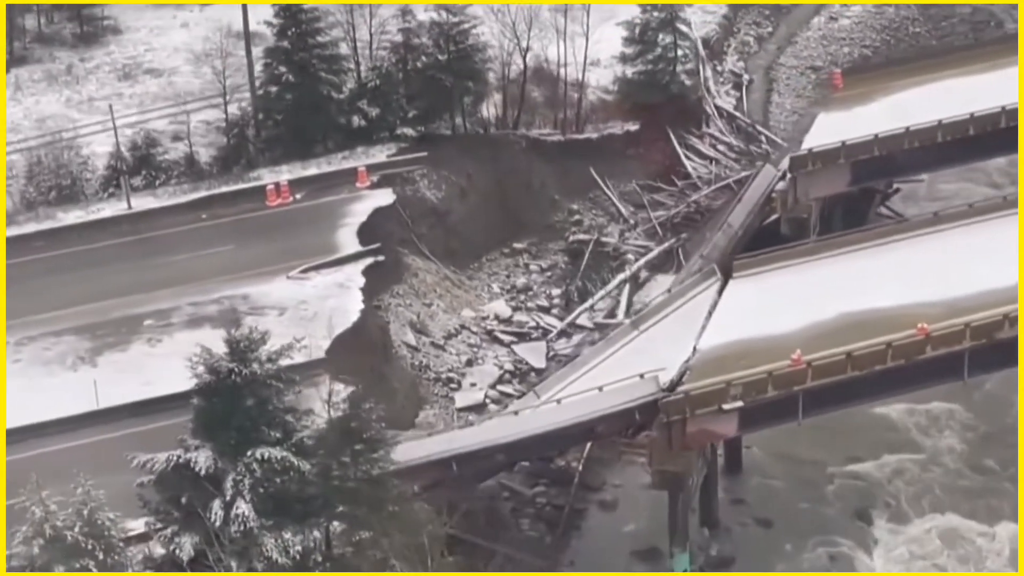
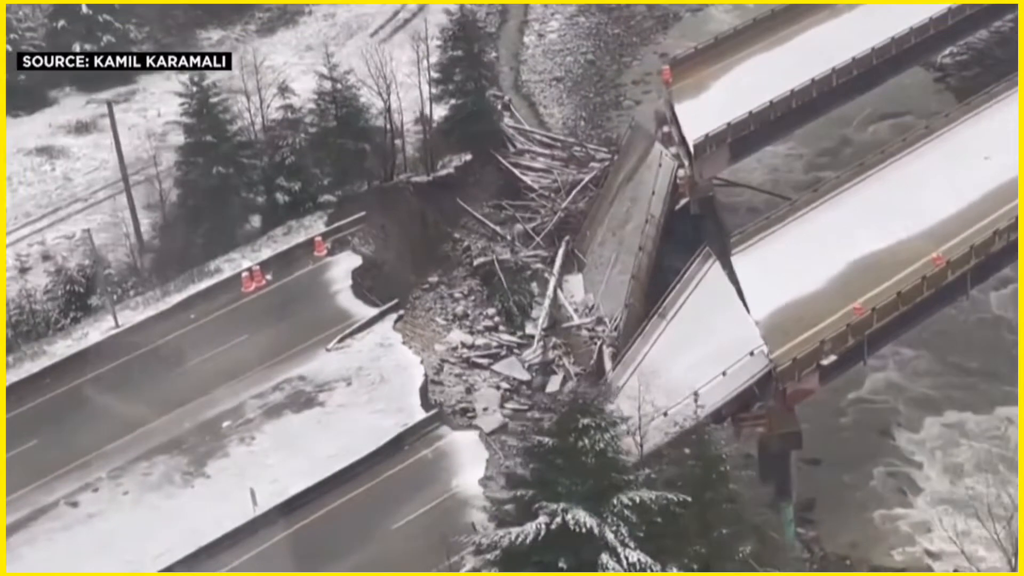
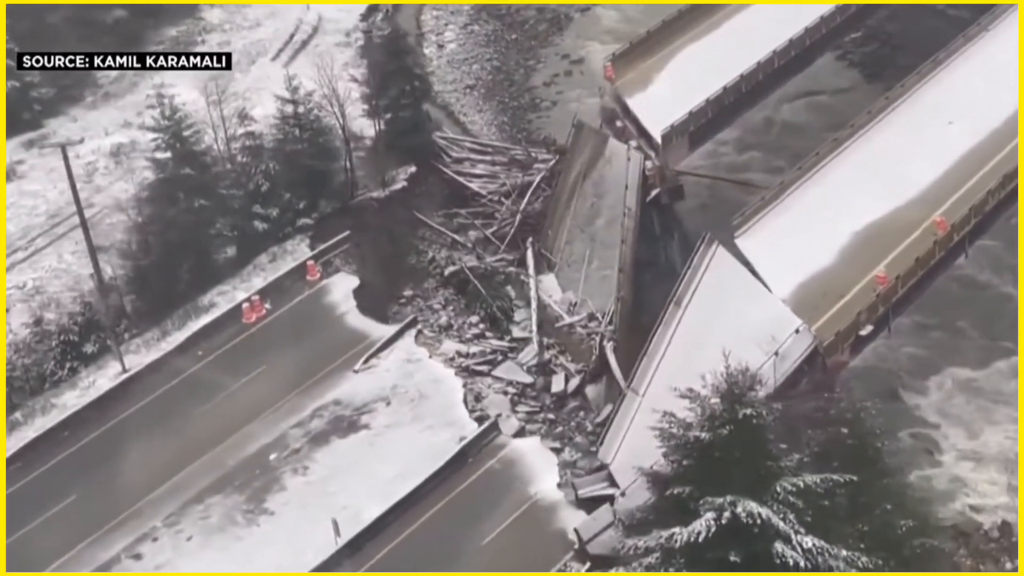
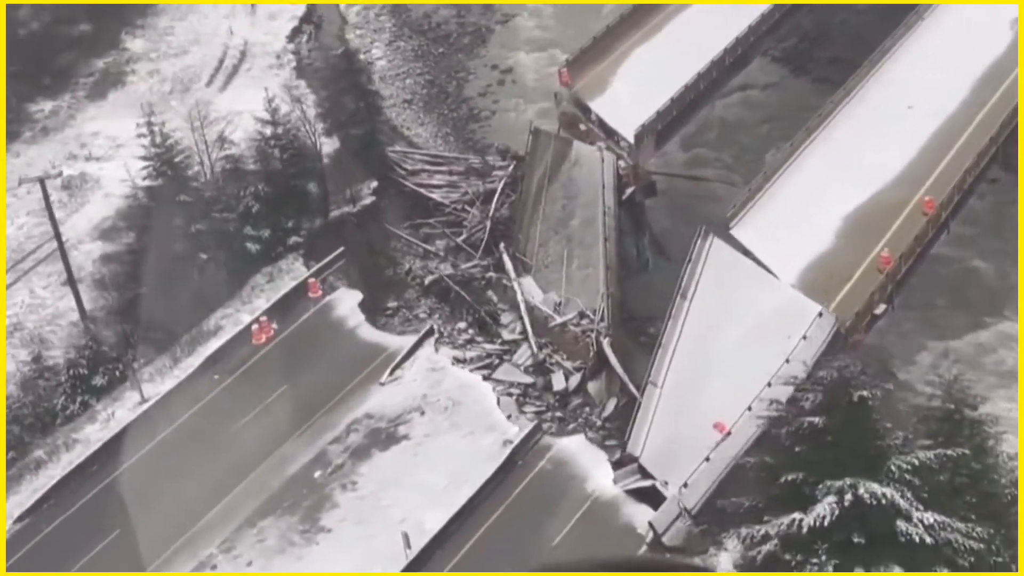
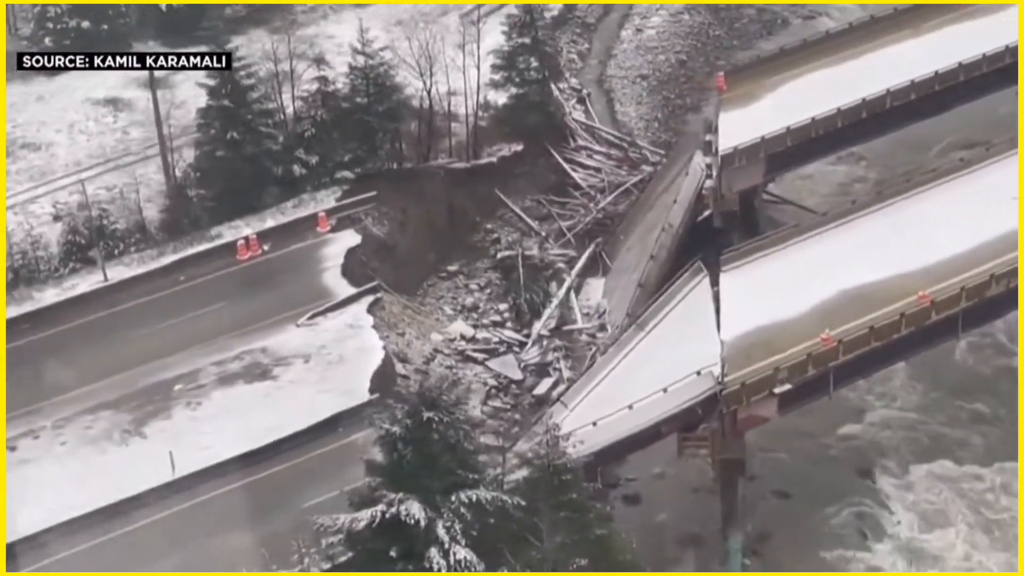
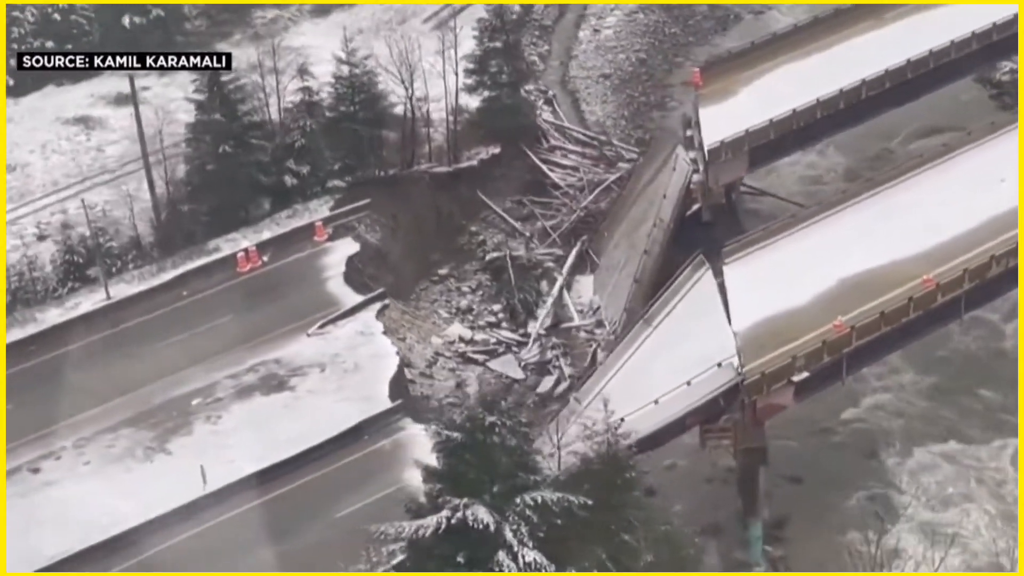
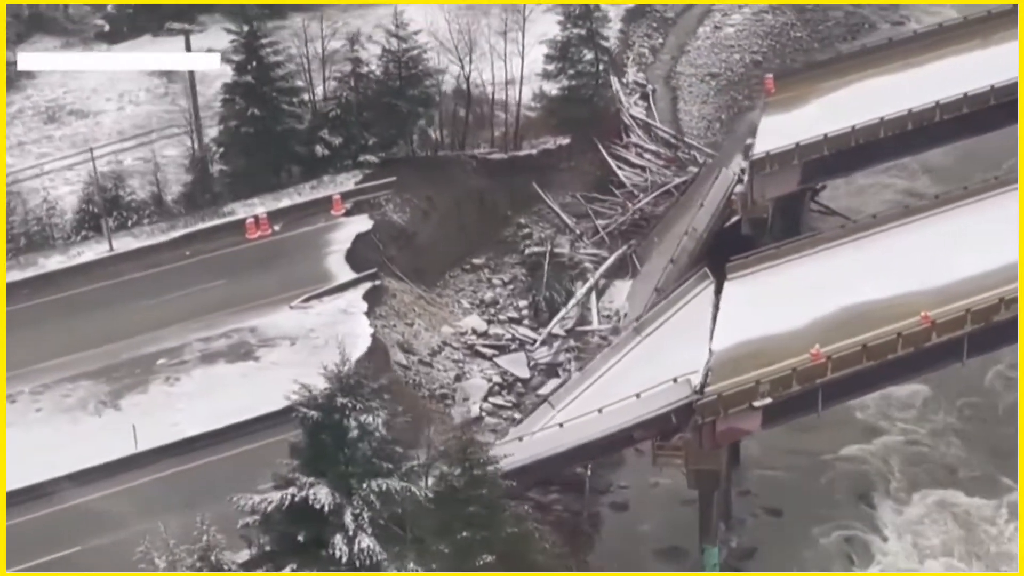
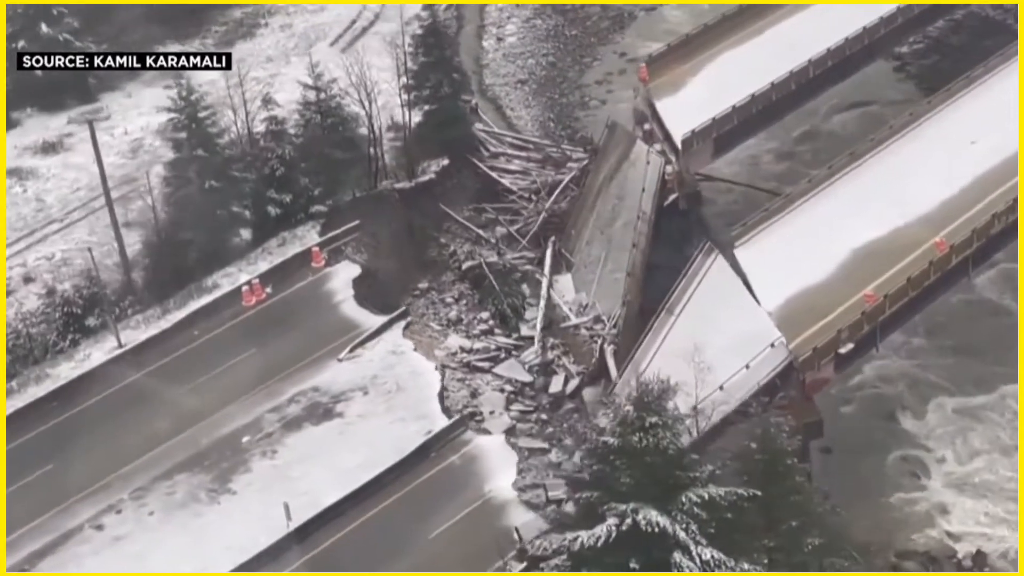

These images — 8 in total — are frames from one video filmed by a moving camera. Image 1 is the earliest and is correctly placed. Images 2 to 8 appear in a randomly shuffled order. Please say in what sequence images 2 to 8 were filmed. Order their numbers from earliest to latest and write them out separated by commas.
7, 5, 6, 2, 8, 3, 4
